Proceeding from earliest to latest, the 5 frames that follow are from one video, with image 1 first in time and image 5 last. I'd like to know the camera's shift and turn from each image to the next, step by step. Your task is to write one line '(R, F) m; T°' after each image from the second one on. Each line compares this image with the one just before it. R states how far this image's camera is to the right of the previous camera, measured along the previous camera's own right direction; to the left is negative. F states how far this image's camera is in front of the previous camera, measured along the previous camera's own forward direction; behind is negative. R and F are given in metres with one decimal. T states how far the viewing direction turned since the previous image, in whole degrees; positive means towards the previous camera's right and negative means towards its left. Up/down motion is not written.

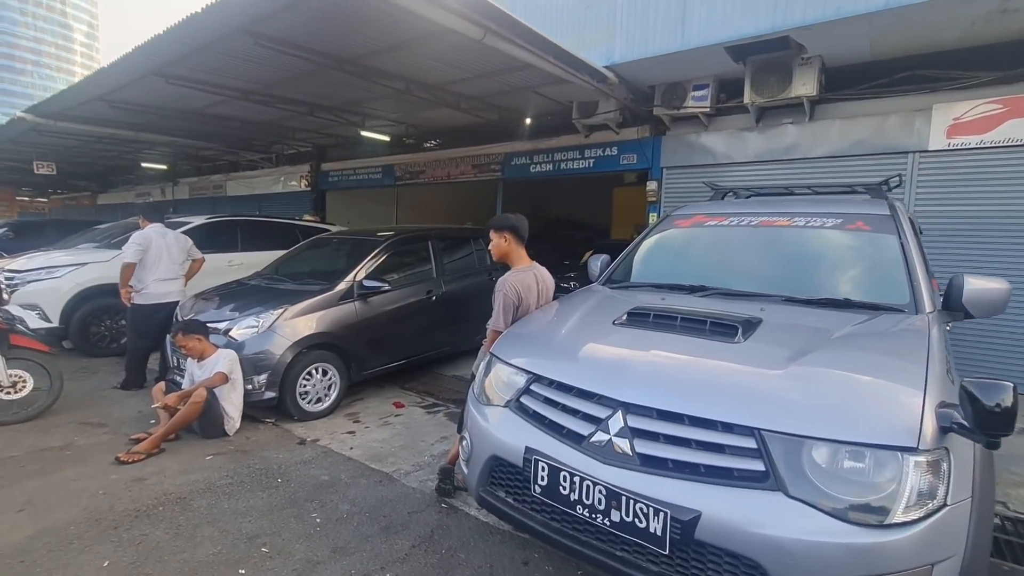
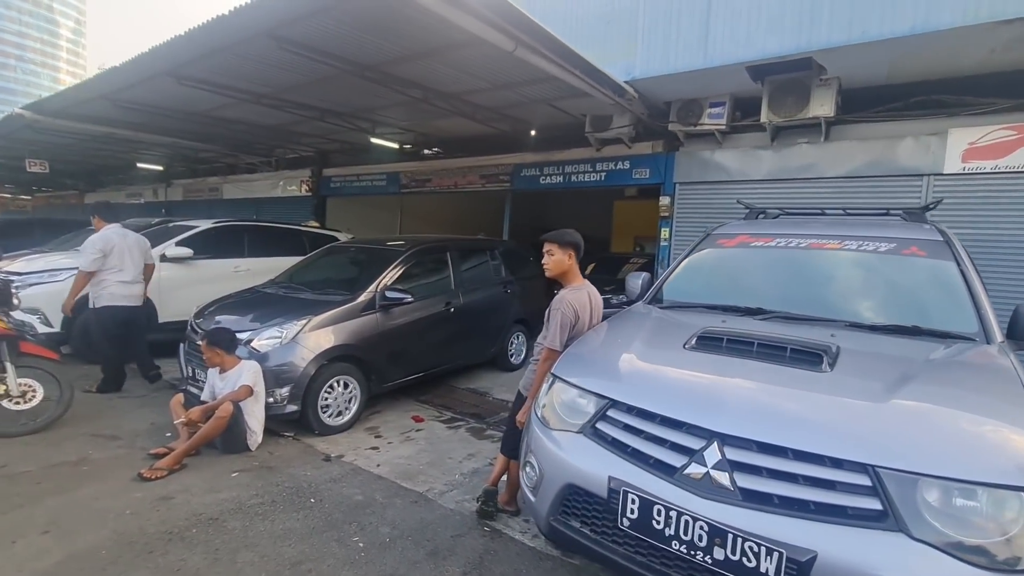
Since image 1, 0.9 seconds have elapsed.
(-0.4, +0.1) m; +1°
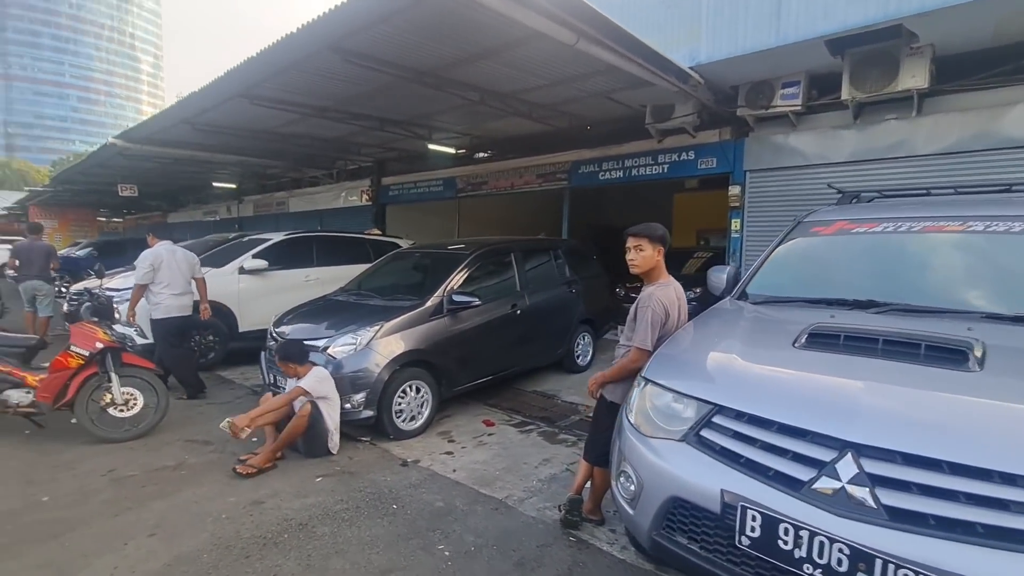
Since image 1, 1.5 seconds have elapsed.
(-0.1, +0.1) m; -6°
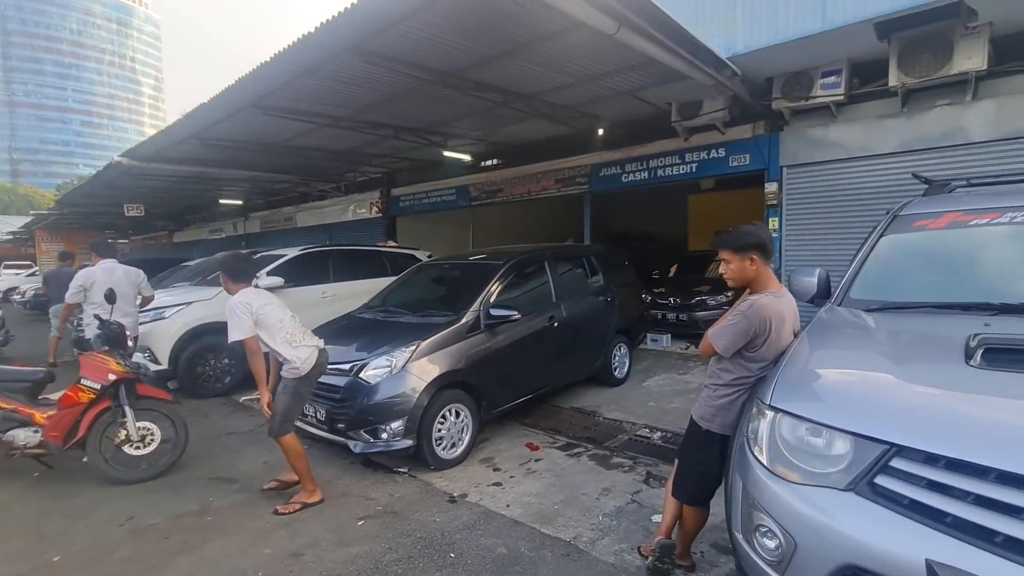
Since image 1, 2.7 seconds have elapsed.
(-0.3, +0.4) m; 0°
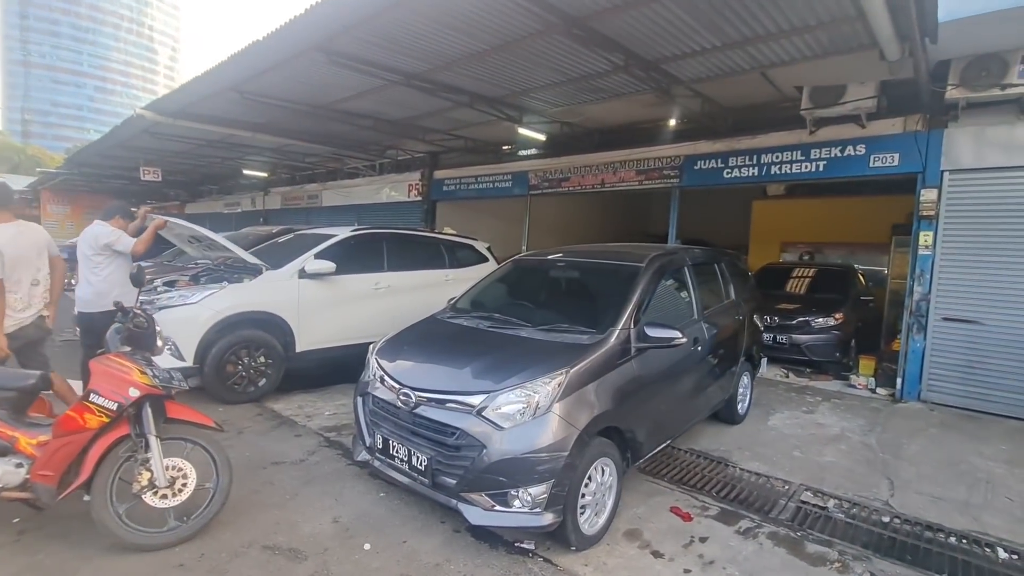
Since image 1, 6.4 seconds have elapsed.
(-1.1, +1.1) m; 0°
